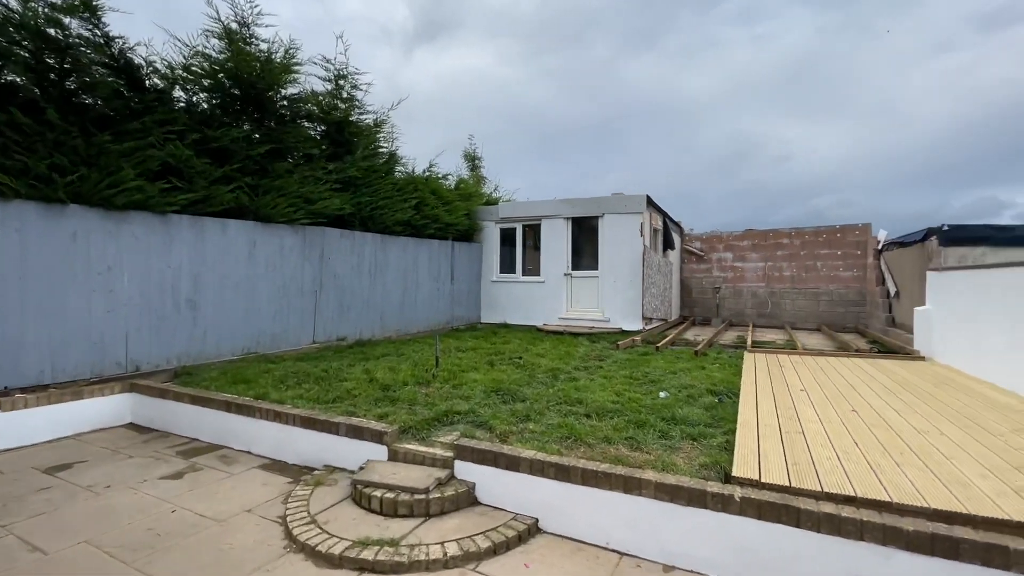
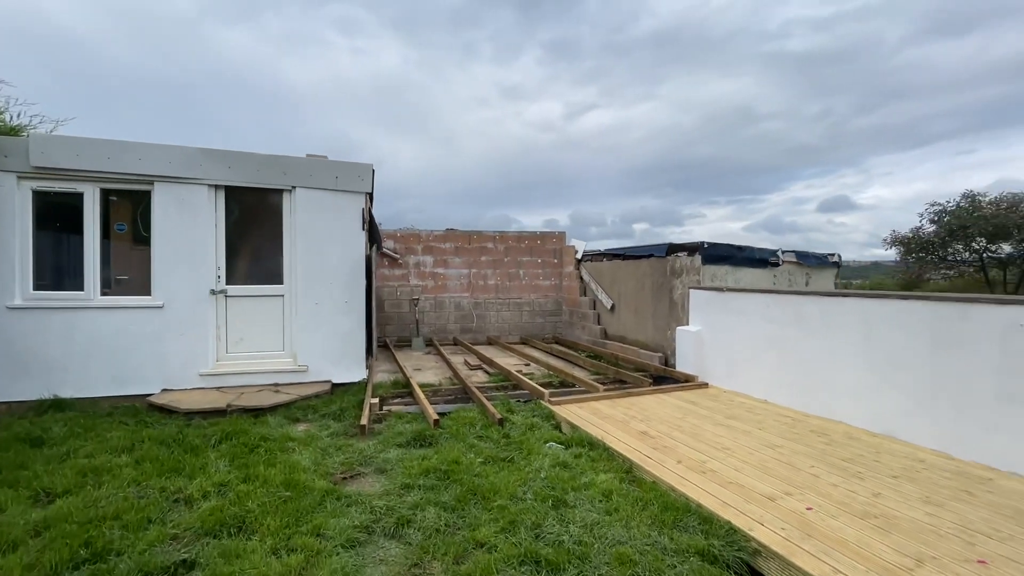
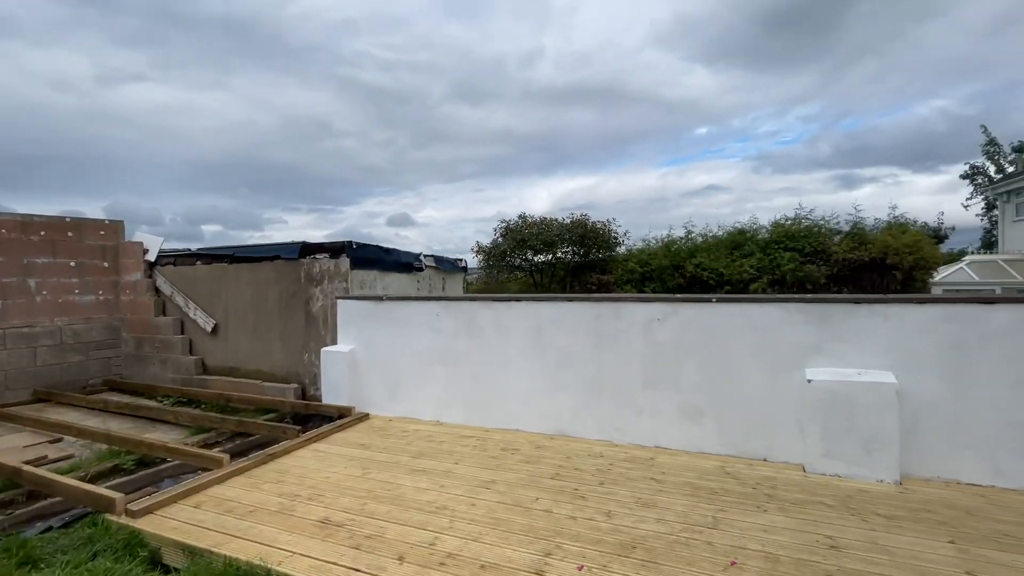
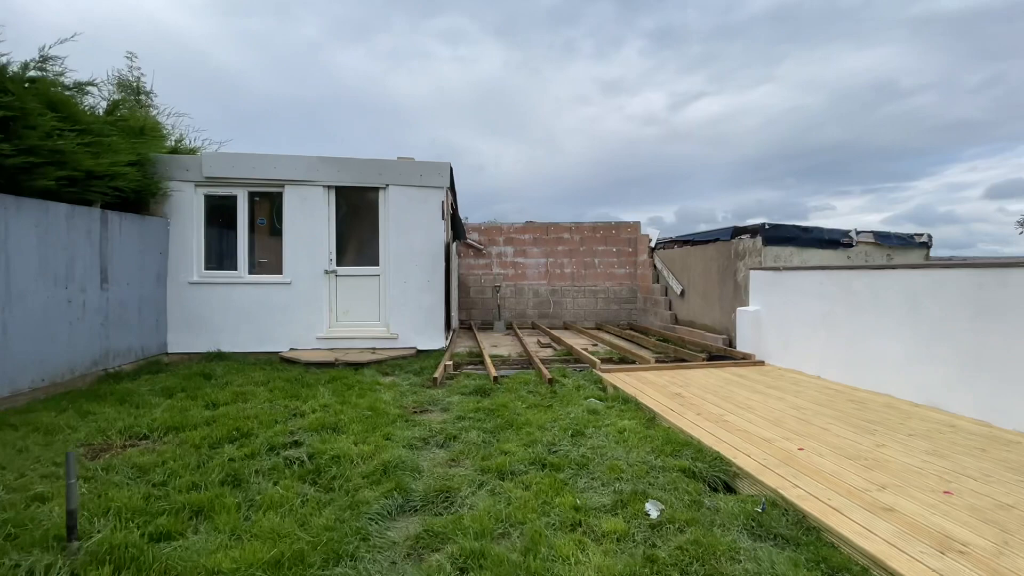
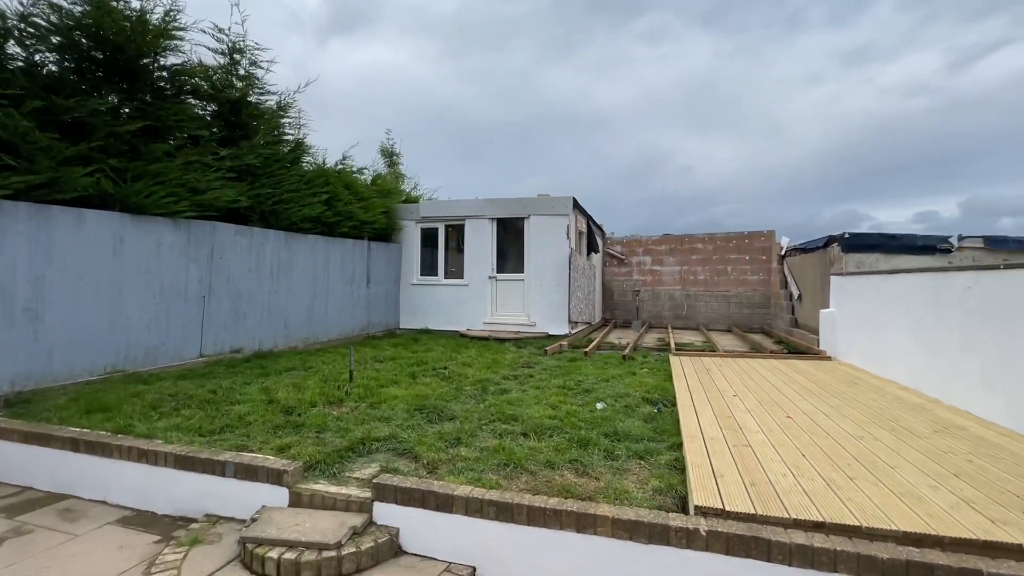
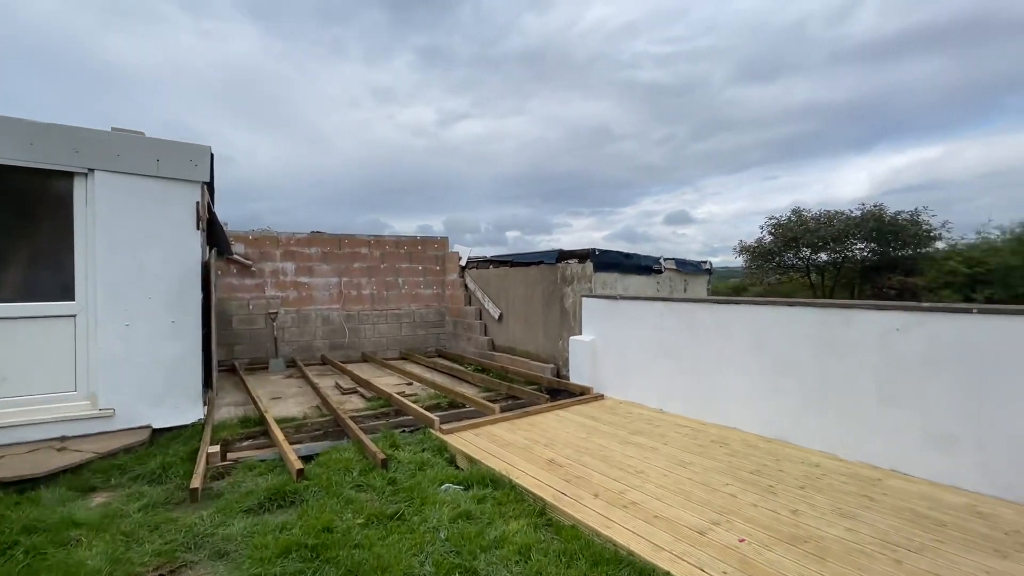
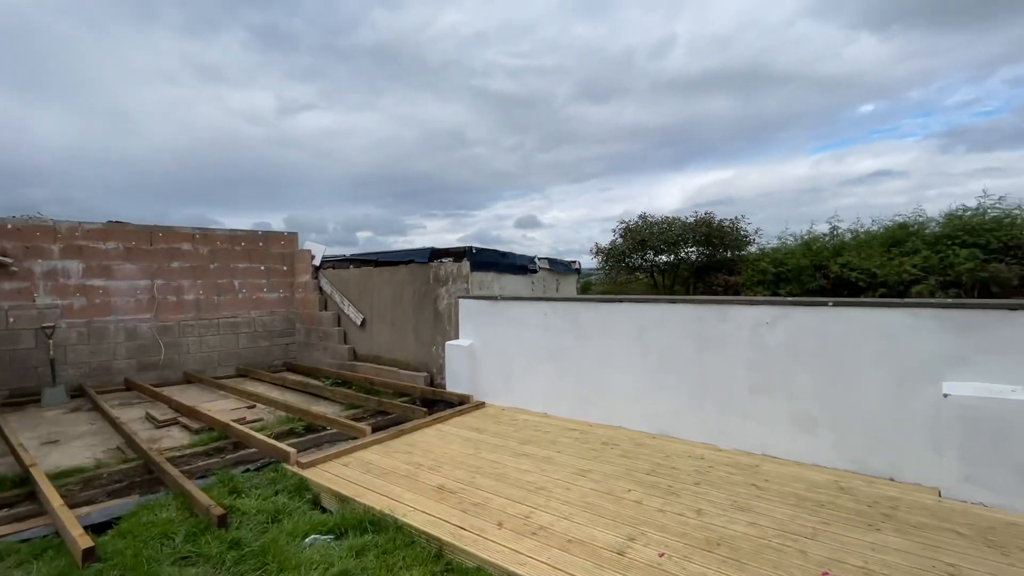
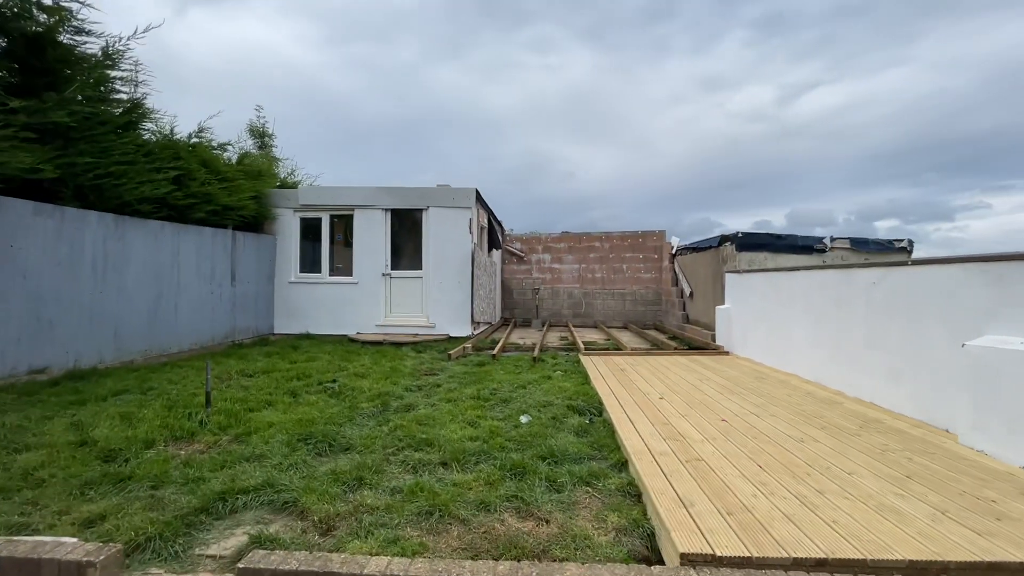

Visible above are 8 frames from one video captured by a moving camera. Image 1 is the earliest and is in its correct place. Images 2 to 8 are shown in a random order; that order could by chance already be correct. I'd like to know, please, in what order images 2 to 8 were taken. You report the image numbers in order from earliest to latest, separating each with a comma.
5, 8, 4, 2, 6, 7, 3
